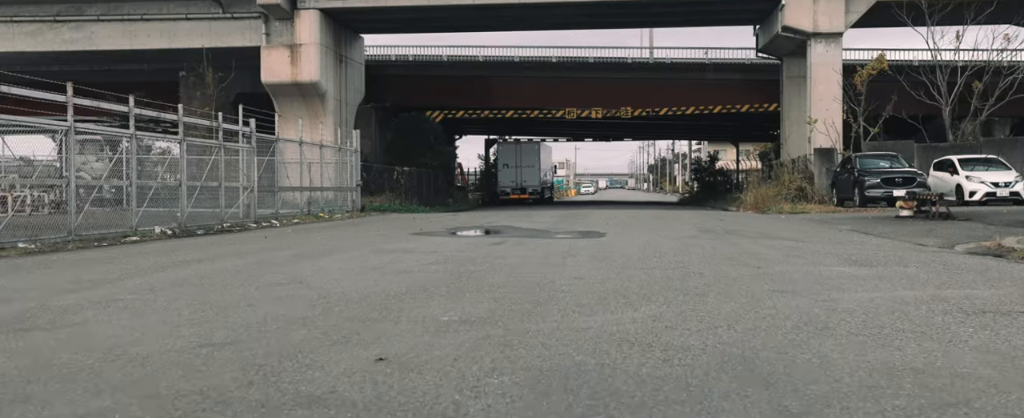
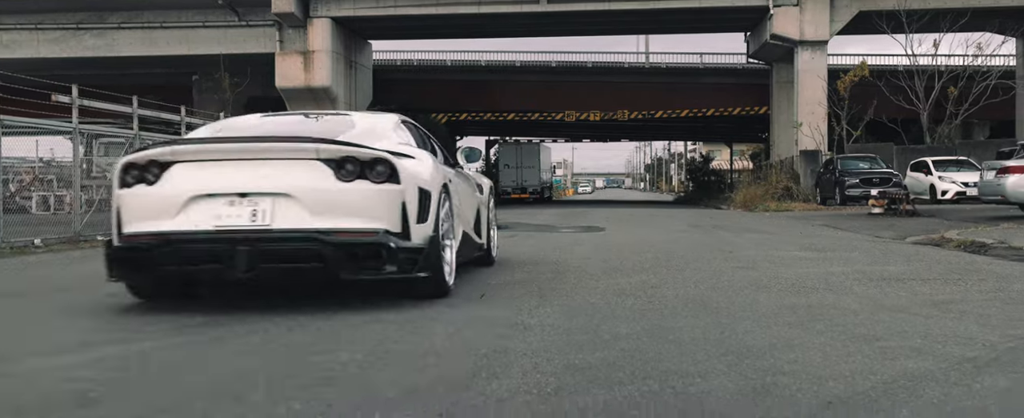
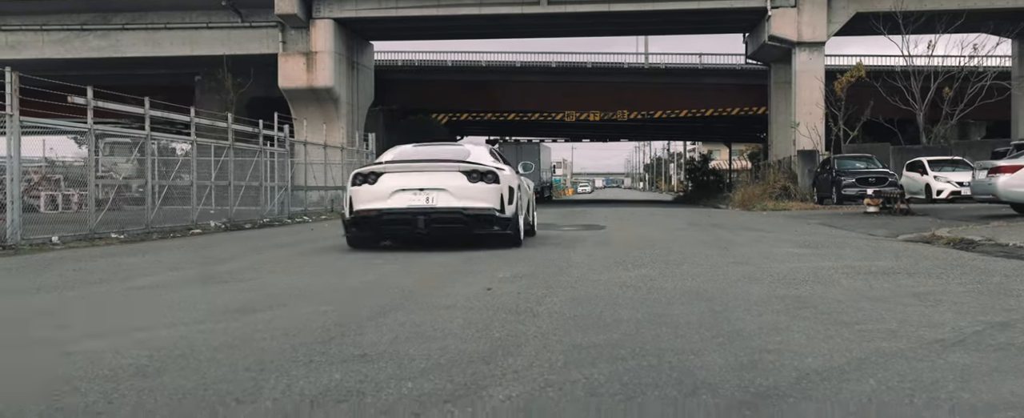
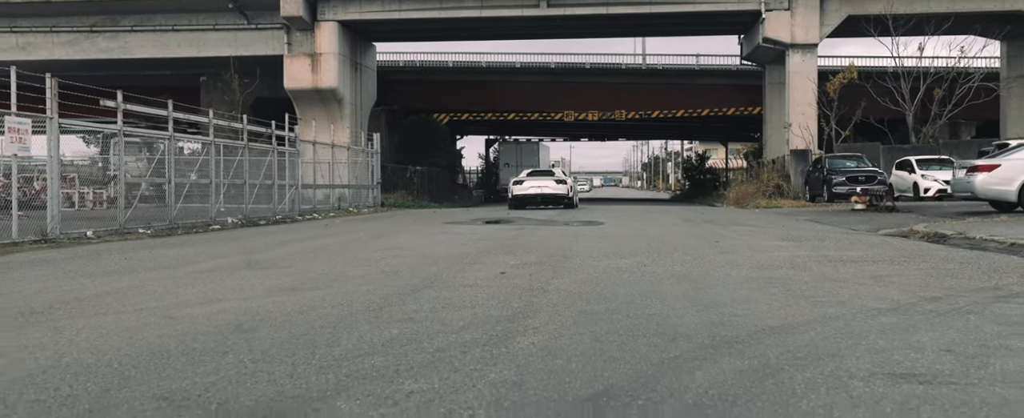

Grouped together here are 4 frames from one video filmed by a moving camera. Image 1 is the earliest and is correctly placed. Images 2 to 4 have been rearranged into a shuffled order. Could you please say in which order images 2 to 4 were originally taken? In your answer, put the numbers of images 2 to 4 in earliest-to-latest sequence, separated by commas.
2, 3, 4
